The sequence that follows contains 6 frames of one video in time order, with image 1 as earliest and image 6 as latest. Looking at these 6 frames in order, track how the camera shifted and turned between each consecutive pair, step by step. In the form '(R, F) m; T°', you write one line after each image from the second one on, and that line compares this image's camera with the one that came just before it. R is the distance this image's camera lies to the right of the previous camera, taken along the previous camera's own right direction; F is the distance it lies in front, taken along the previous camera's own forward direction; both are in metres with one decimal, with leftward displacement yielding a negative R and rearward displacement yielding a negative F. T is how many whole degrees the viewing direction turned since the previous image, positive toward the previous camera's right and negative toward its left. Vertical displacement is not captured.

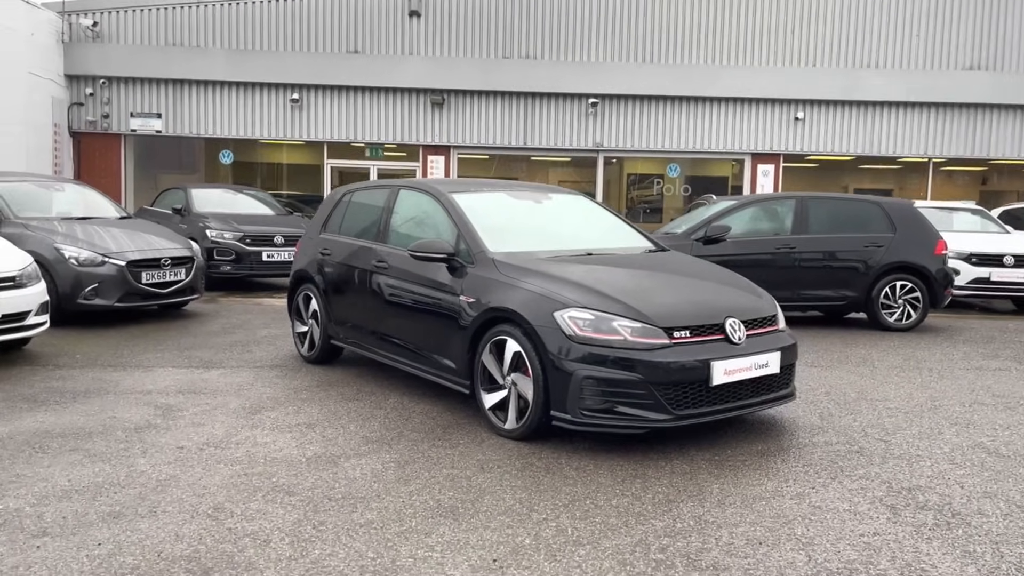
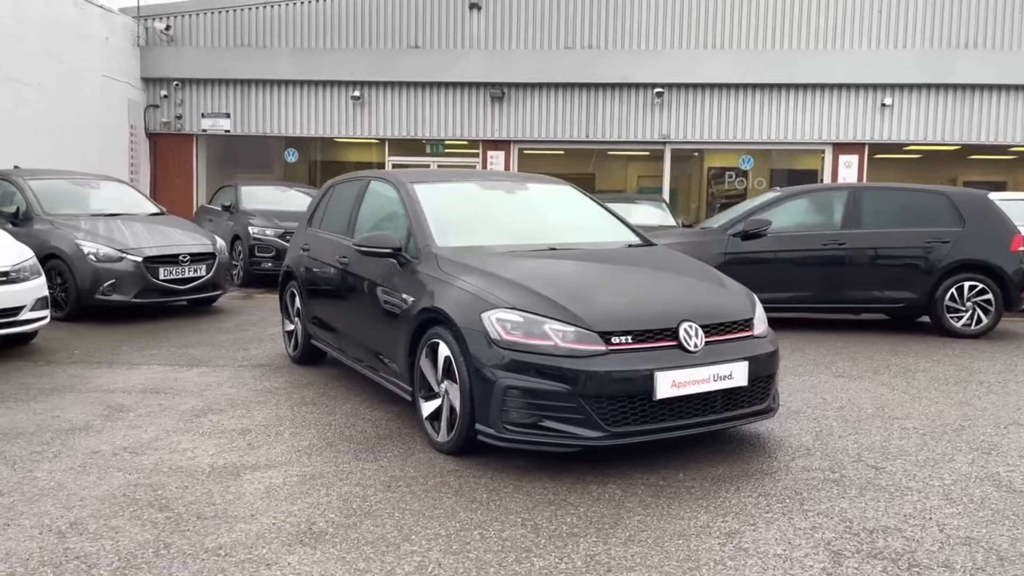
(+0.8, +0.5) m; -7°
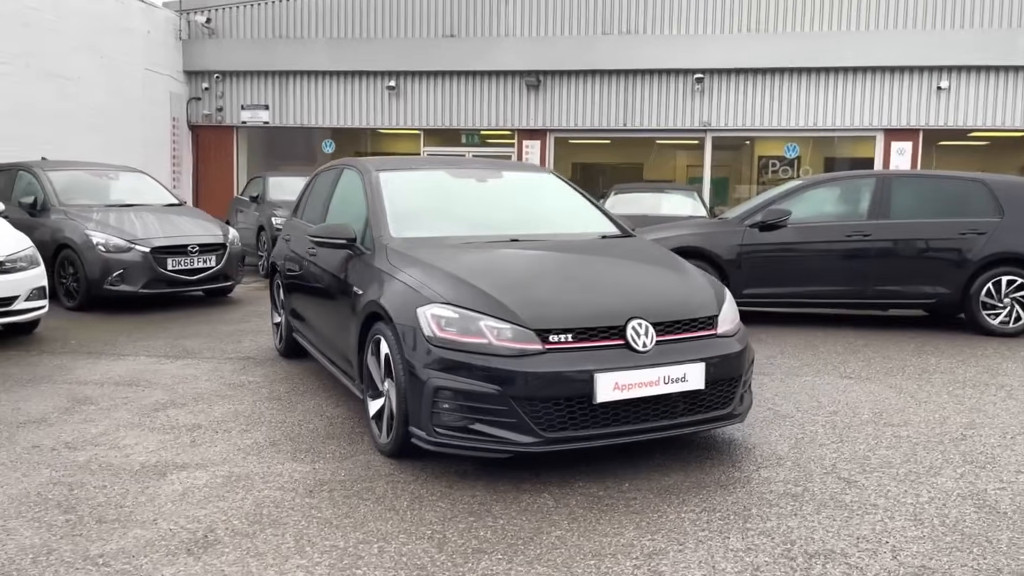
(+0.5, +0.3) m; -4°
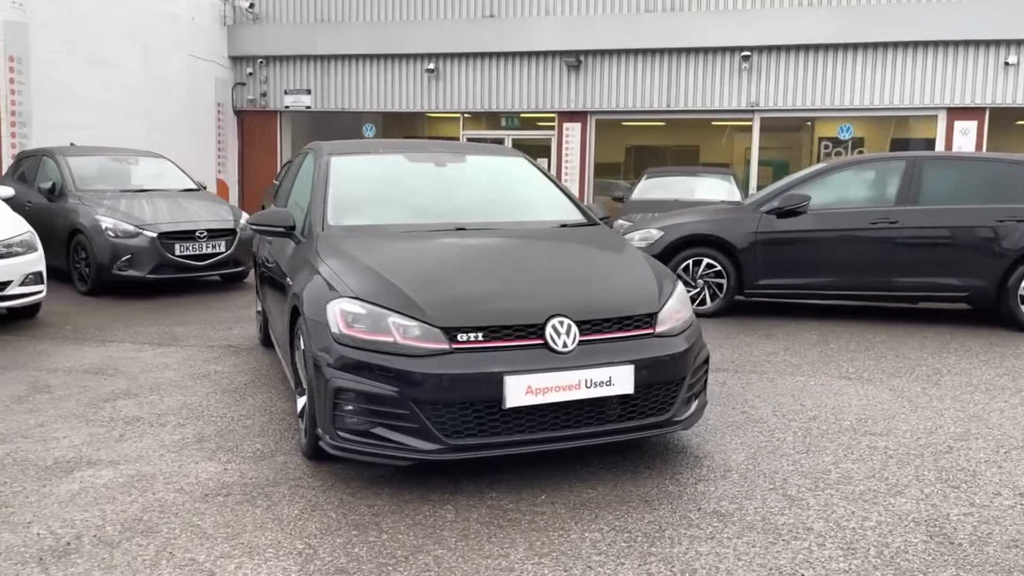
(+0.6, +0.3) m; -5°
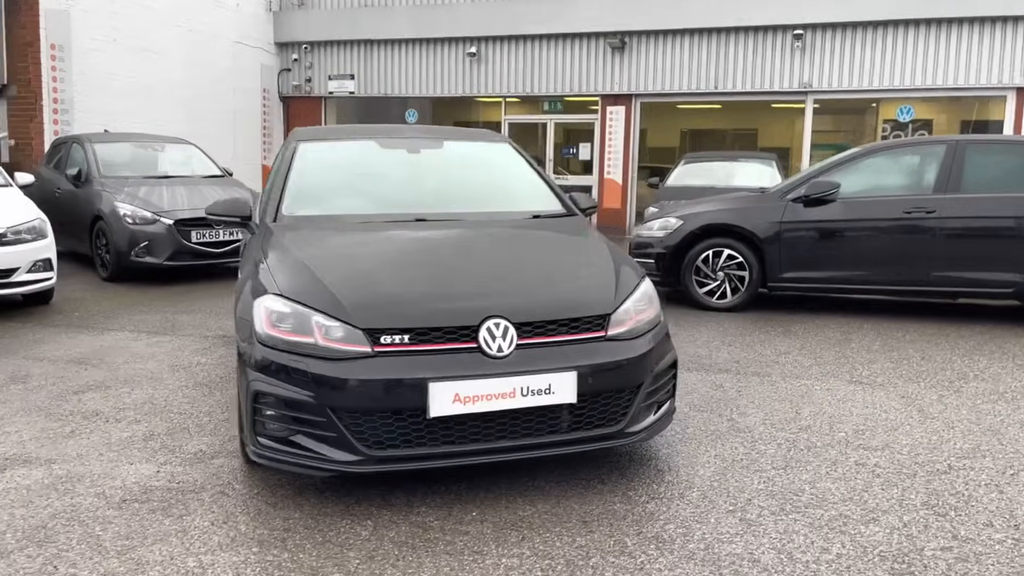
(+0.4, +0.3) m; -4°
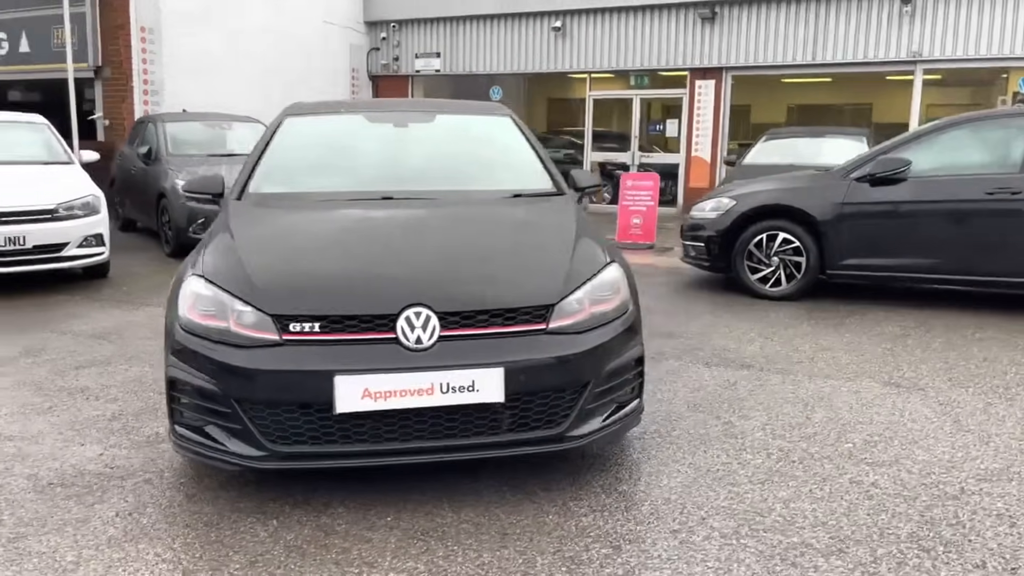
(+0.6, +0.3) m; -8°
